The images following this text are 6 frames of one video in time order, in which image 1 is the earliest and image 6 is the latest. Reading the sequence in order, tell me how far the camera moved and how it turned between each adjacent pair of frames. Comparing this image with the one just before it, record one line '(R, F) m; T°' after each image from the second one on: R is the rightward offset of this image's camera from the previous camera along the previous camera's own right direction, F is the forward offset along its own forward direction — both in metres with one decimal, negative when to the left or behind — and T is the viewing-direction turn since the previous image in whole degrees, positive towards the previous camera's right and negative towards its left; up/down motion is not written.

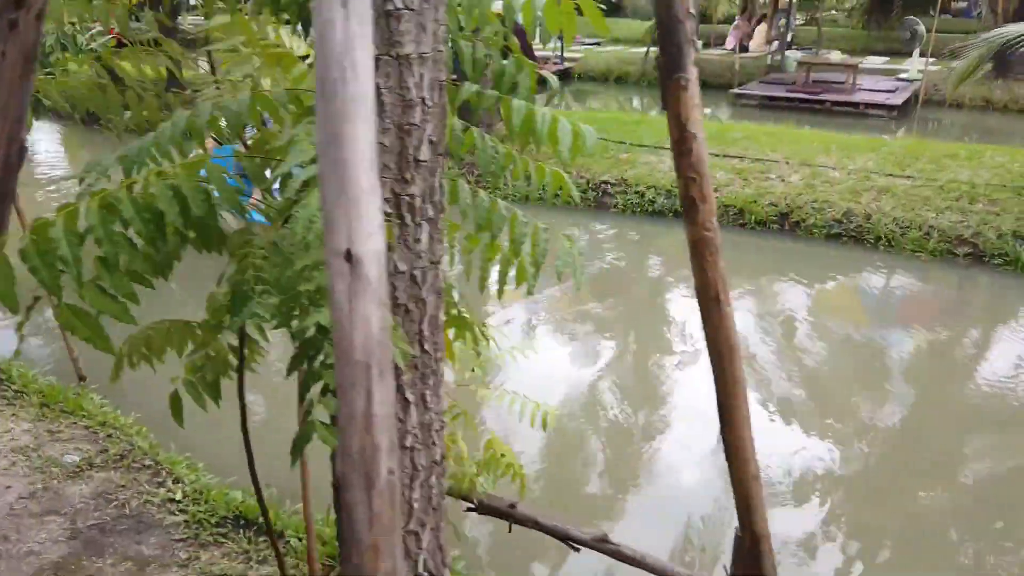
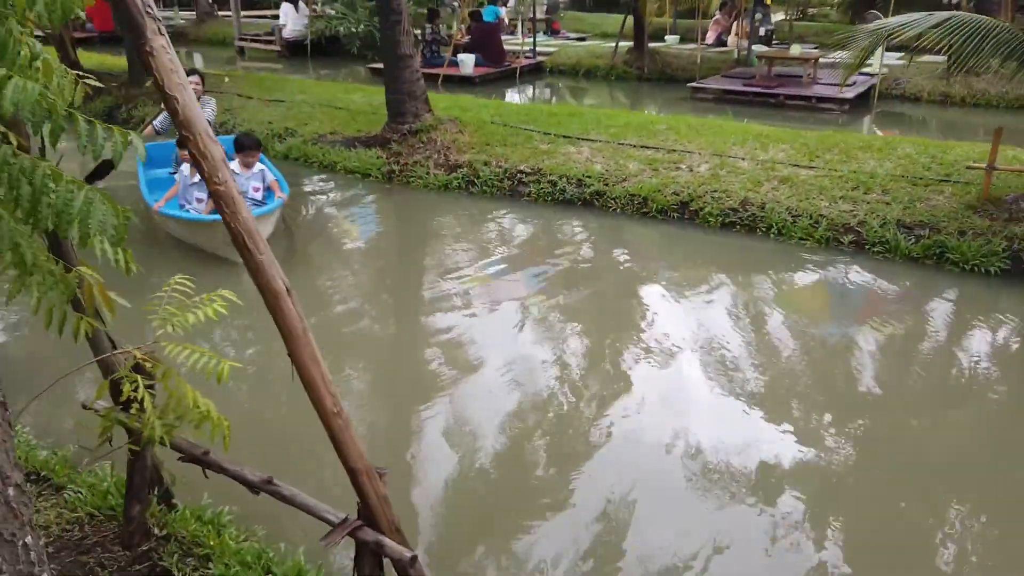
(+0.9, -0.1) m; -1°
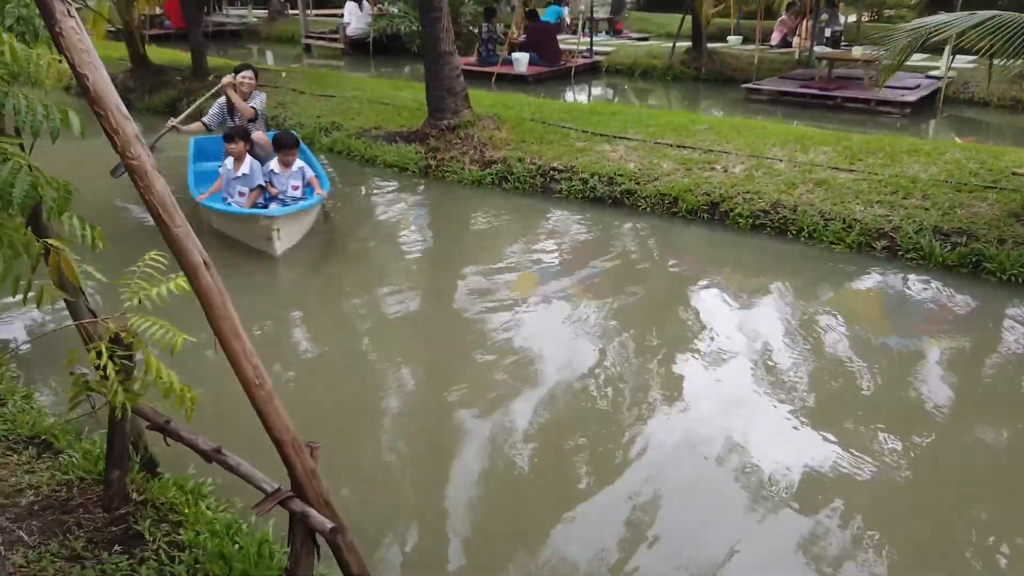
(+0.3, 0.0) m; -5°
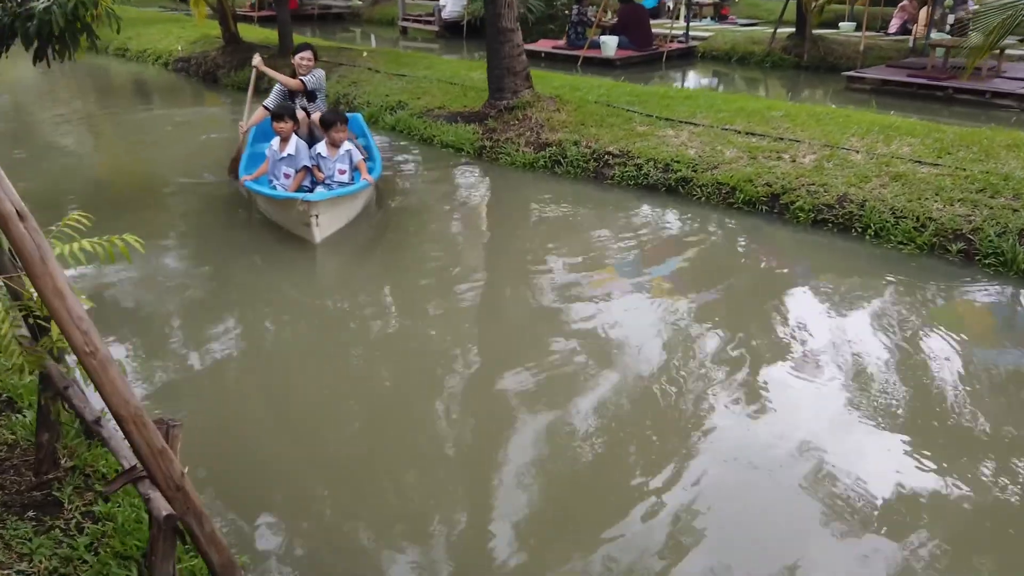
(+0.5, +0.3) m; -7°
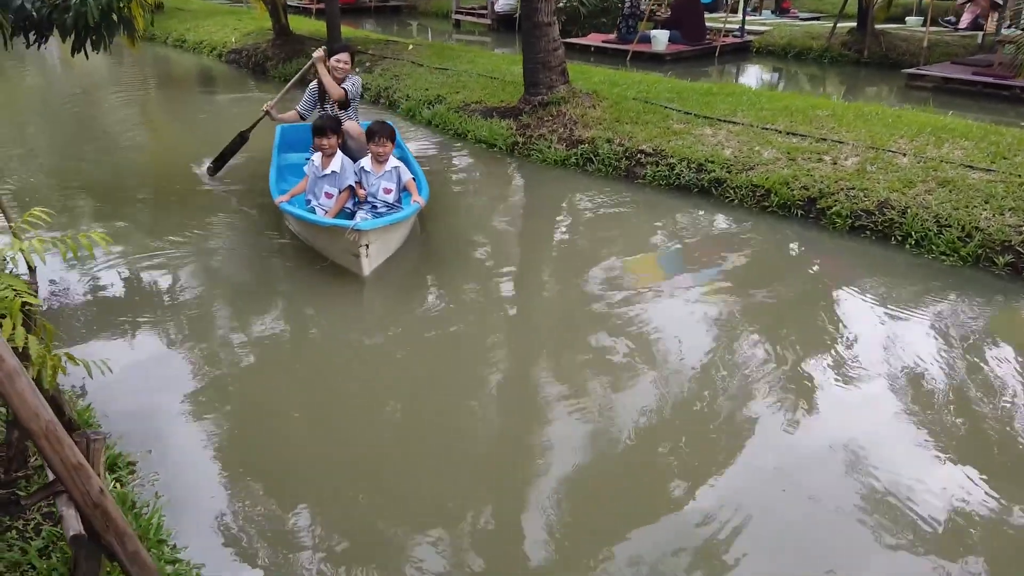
(+0.3, +0.1) m; -4°
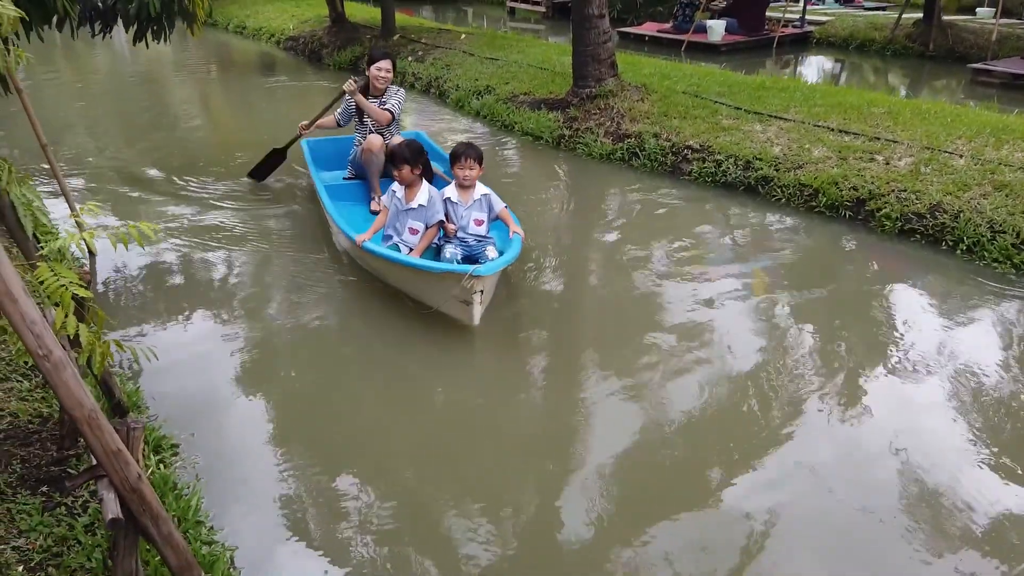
(+0.1, 0.0) m; -4°
